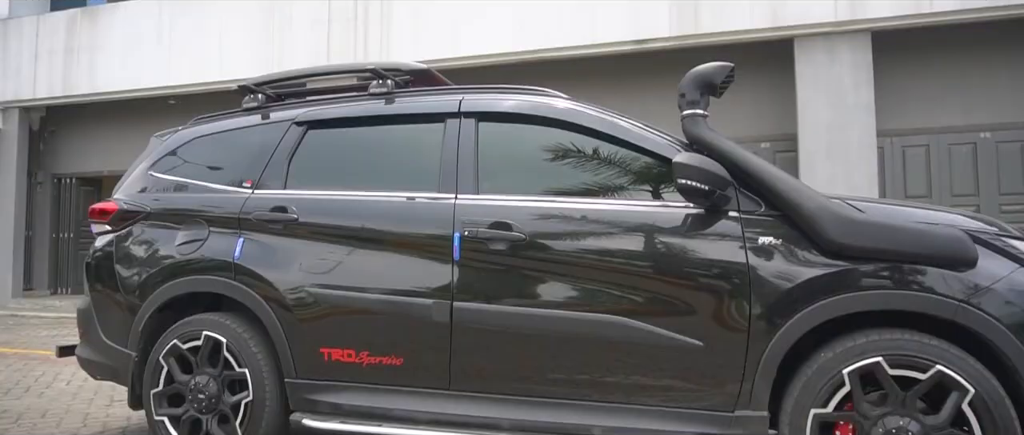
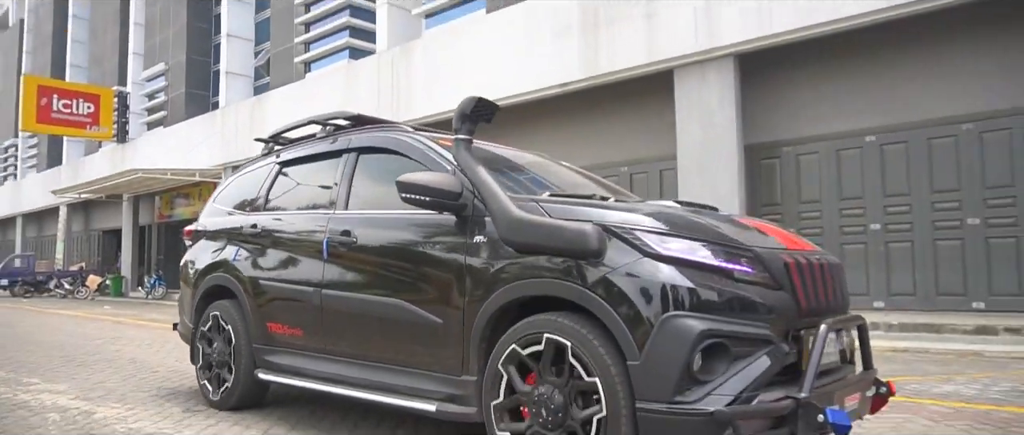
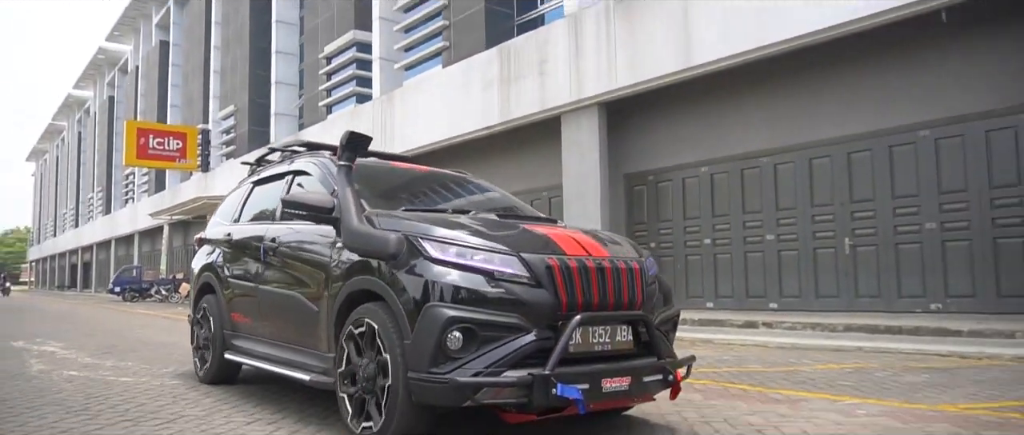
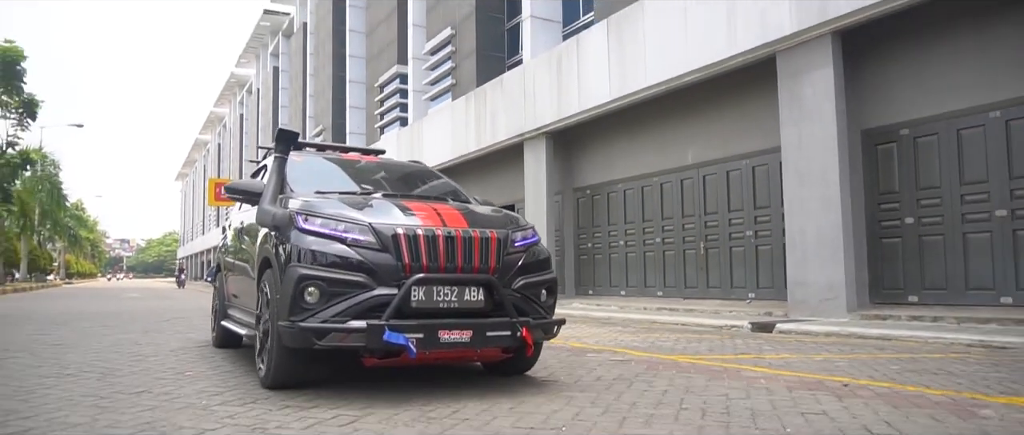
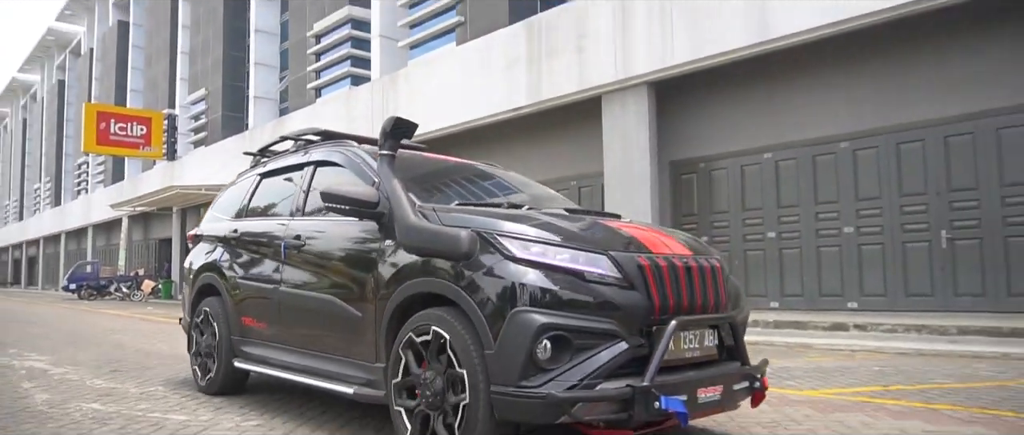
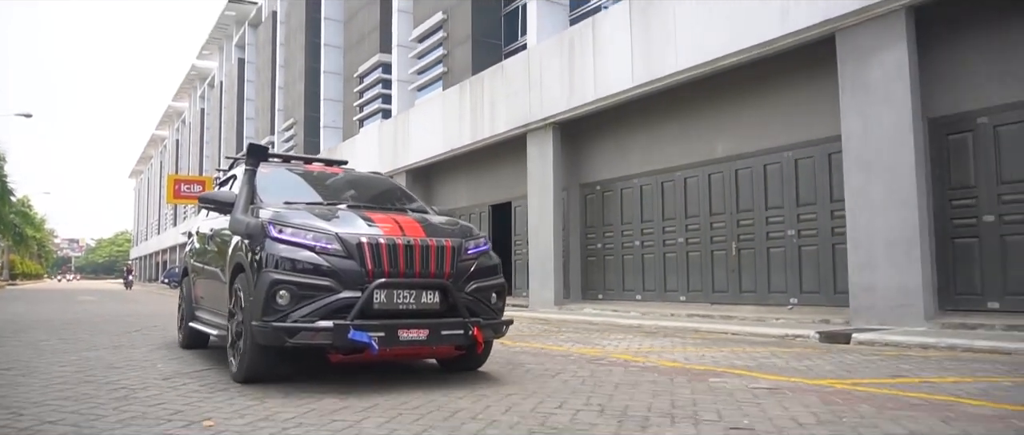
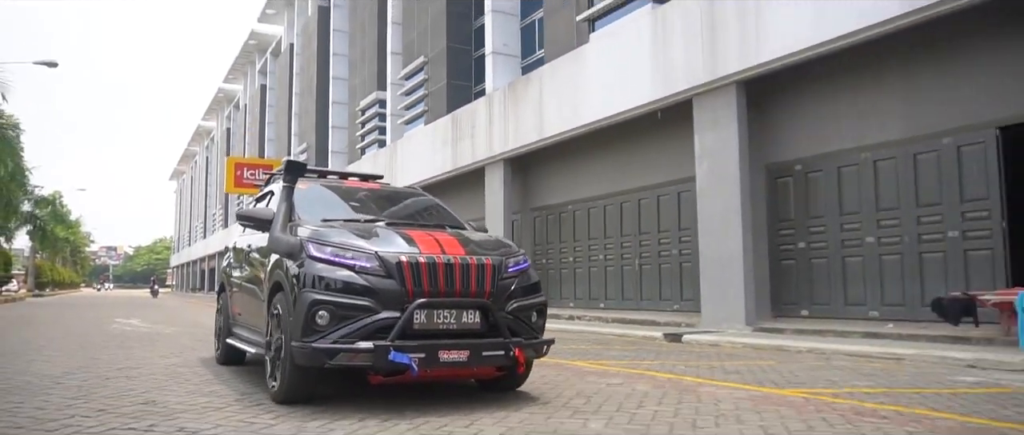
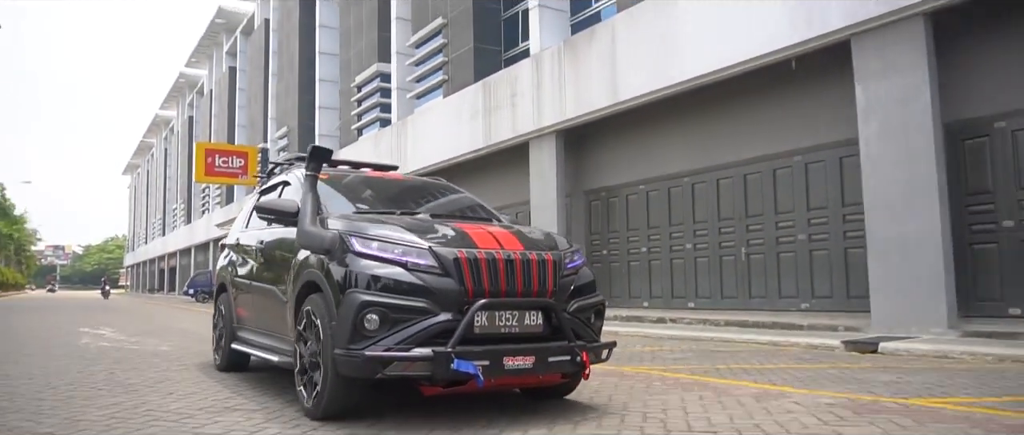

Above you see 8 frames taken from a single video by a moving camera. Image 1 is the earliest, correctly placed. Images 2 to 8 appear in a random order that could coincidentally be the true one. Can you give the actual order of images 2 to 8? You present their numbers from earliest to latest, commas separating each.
2, 5, 3, 8, 7, 6, 4
